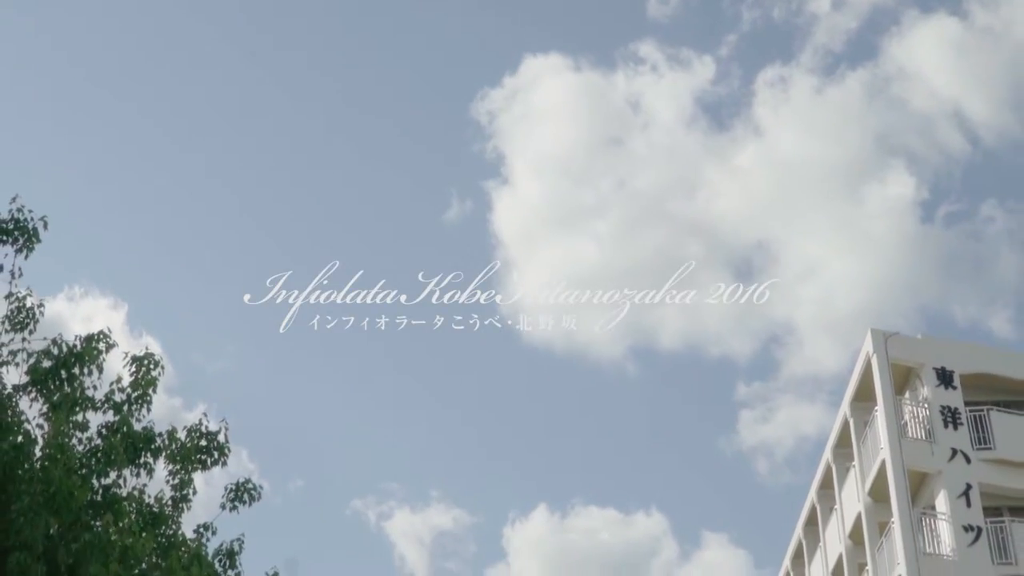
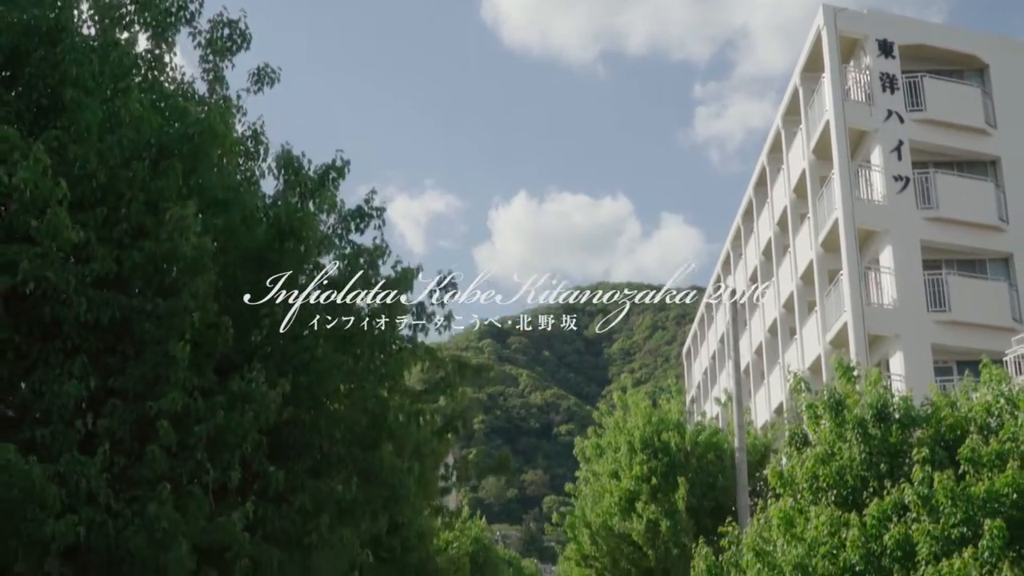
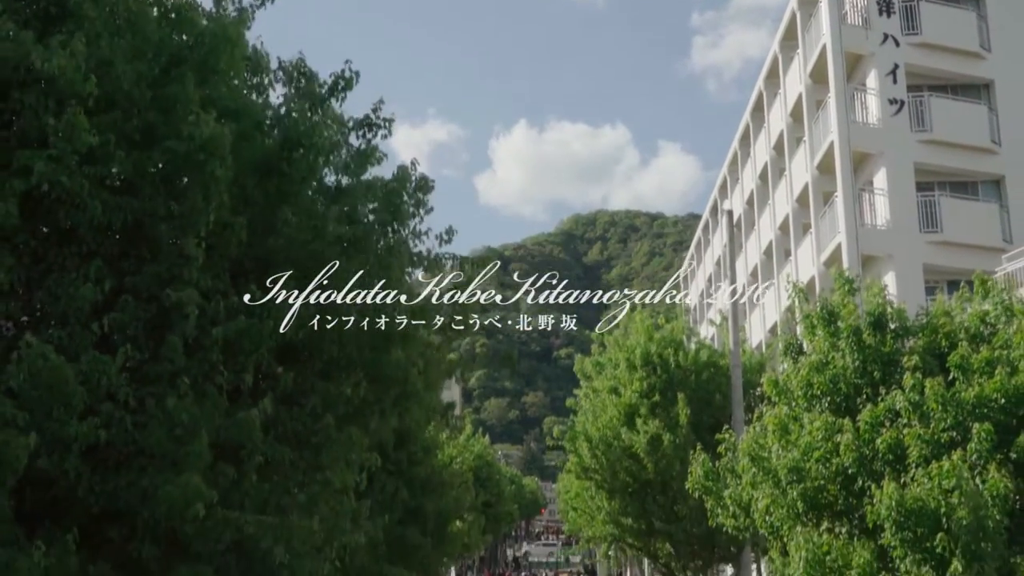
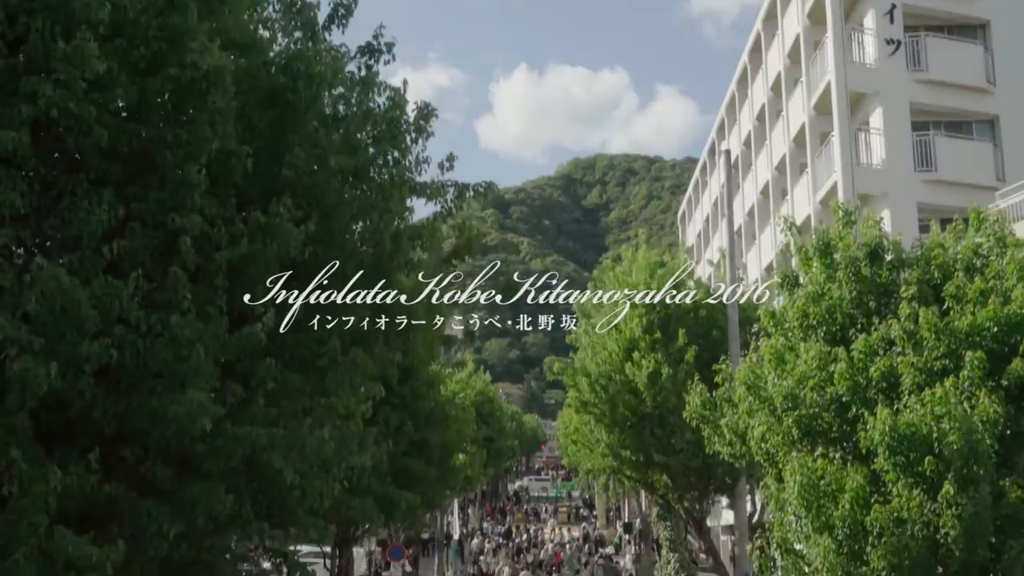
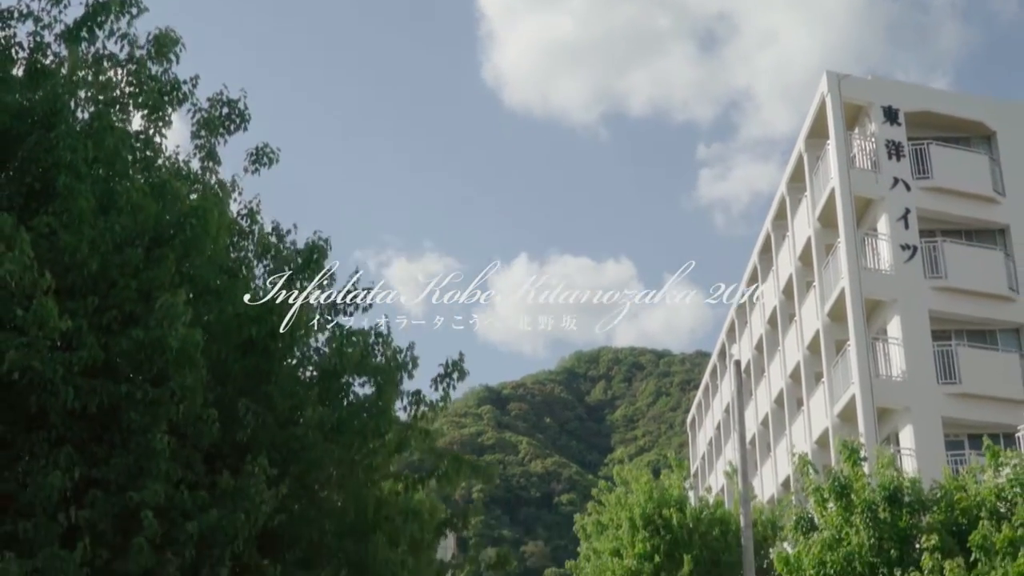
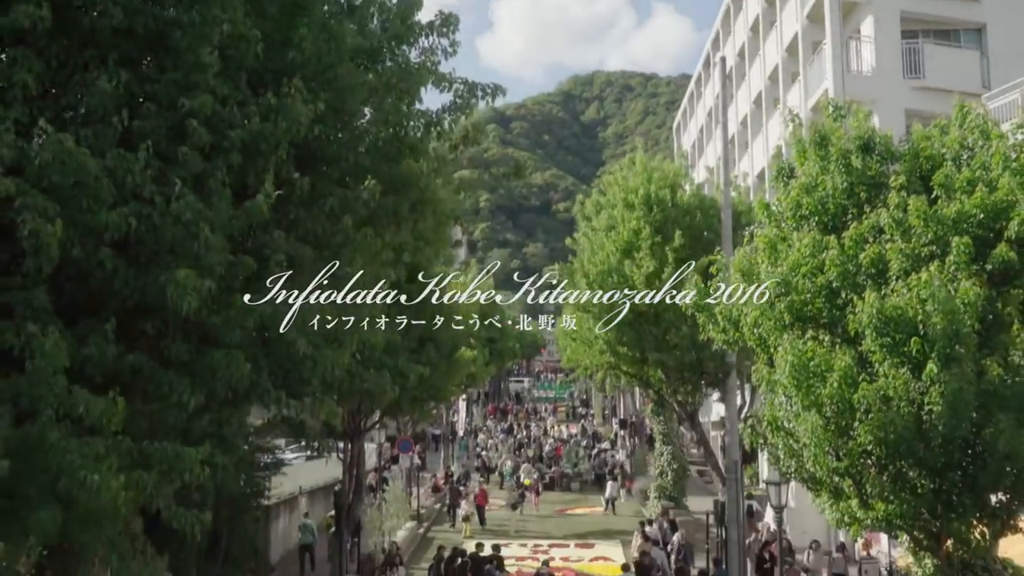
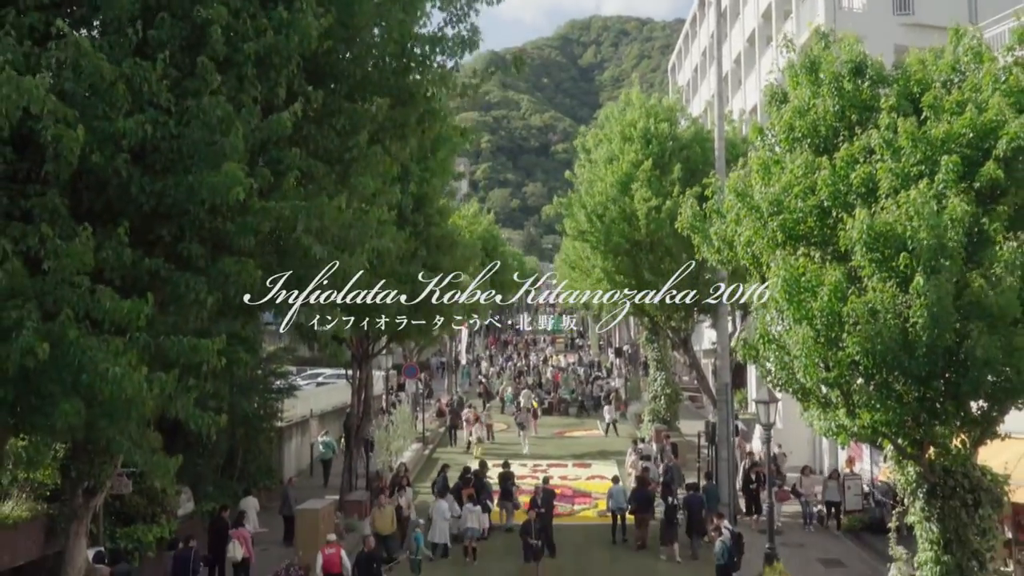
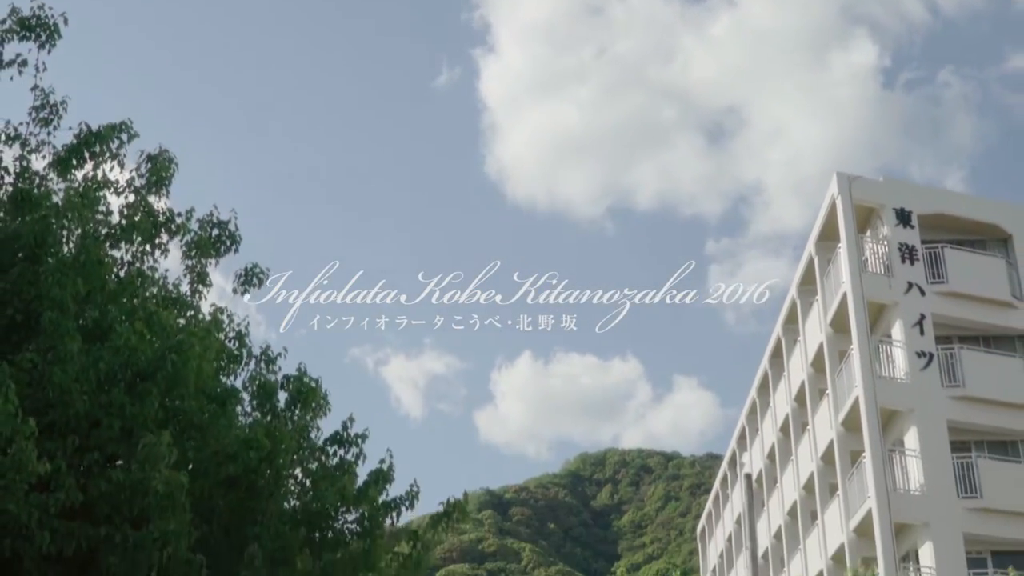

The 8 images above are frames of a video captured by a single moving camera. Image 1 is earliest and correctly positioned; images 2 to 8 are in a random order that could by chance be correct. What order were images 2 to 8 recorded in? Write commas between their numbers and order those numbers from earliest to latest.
8, 5, 2, 3, 4, 6, 7
